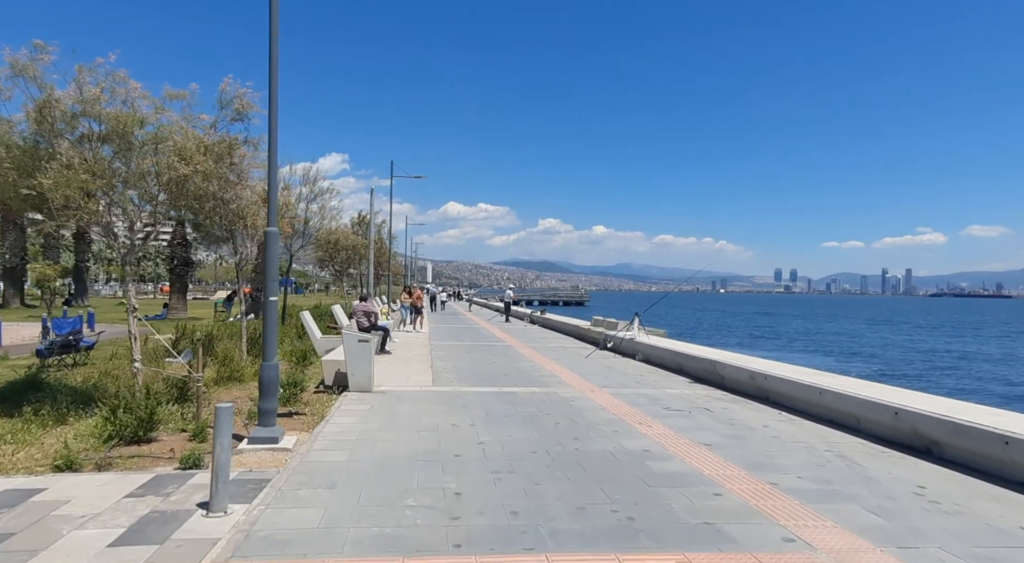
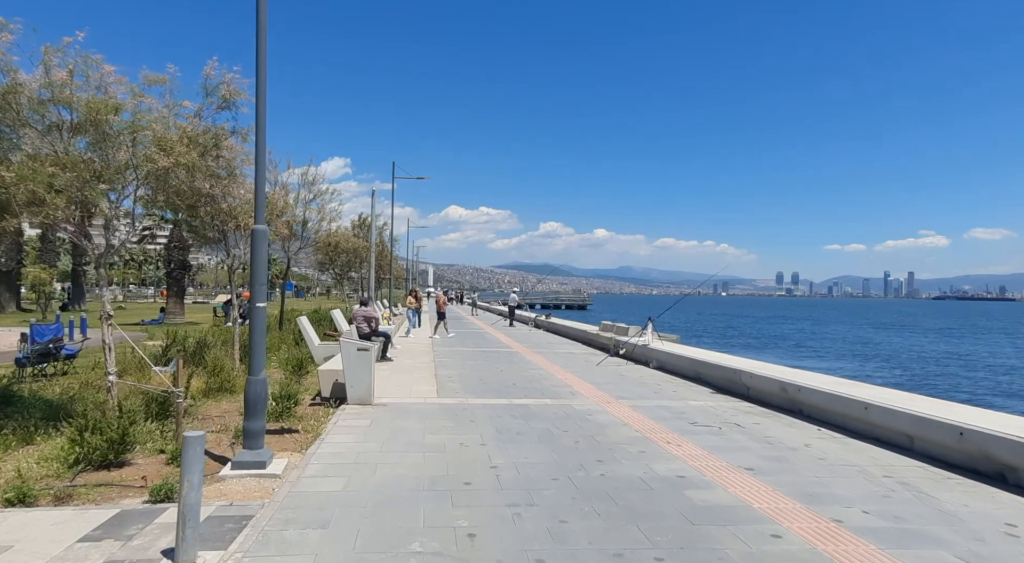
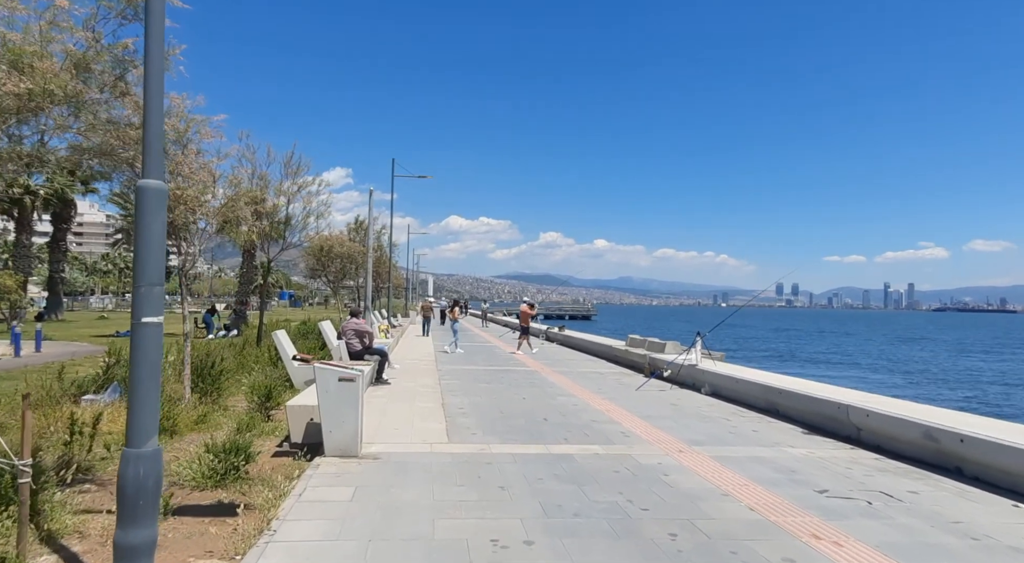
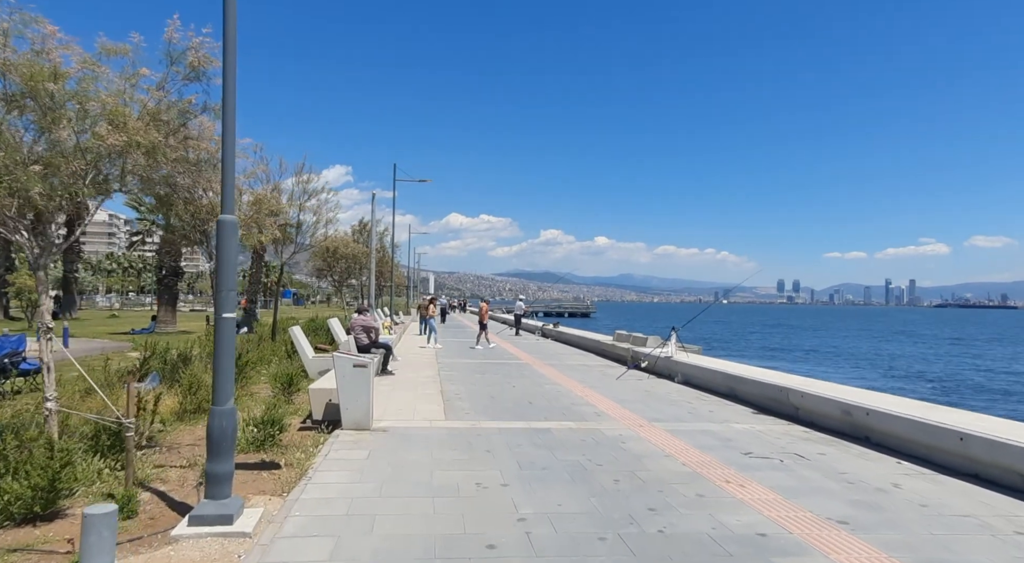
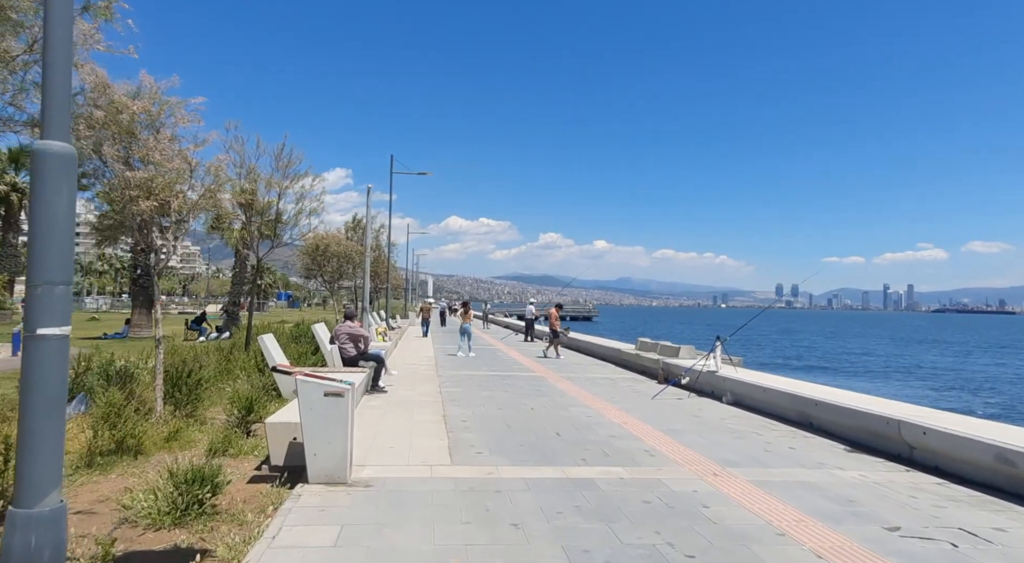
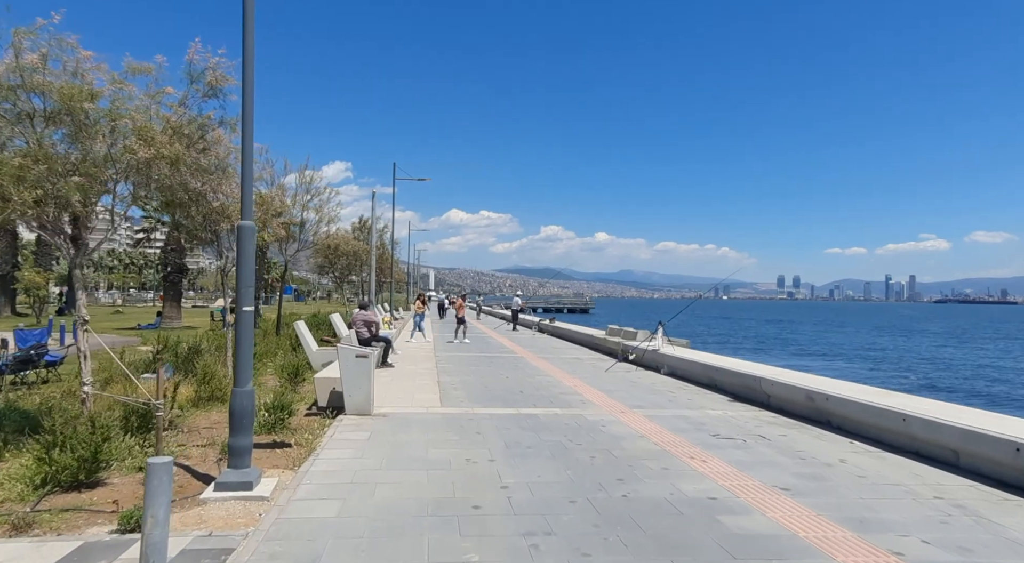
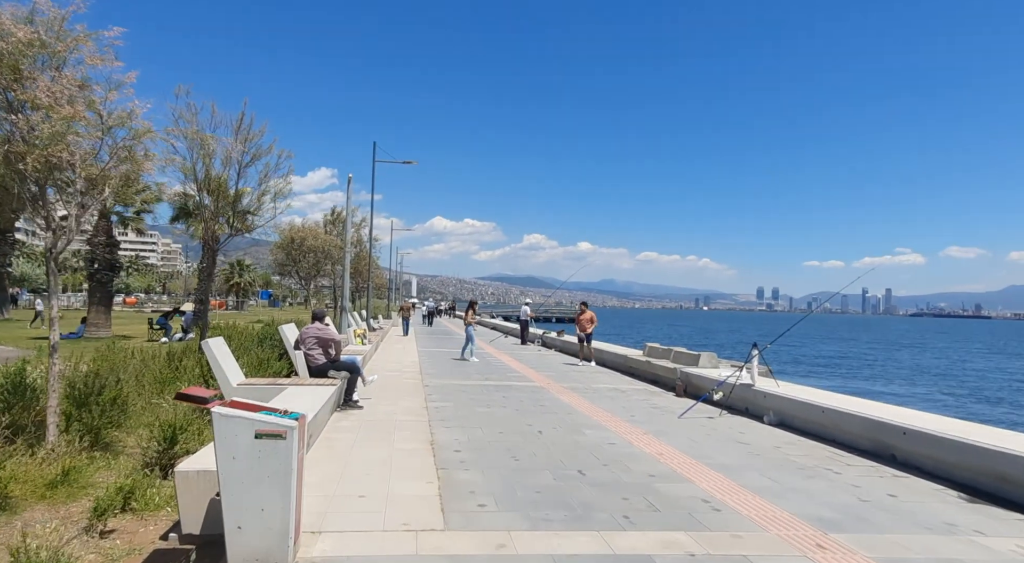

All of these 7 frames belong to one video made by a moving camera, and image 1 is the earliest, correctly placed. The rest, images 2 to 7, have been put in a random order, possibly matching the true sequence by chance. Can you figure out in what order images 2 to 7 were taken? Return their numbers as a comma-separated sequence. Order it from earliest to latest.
2, 6, 4, 3, 5, 7
